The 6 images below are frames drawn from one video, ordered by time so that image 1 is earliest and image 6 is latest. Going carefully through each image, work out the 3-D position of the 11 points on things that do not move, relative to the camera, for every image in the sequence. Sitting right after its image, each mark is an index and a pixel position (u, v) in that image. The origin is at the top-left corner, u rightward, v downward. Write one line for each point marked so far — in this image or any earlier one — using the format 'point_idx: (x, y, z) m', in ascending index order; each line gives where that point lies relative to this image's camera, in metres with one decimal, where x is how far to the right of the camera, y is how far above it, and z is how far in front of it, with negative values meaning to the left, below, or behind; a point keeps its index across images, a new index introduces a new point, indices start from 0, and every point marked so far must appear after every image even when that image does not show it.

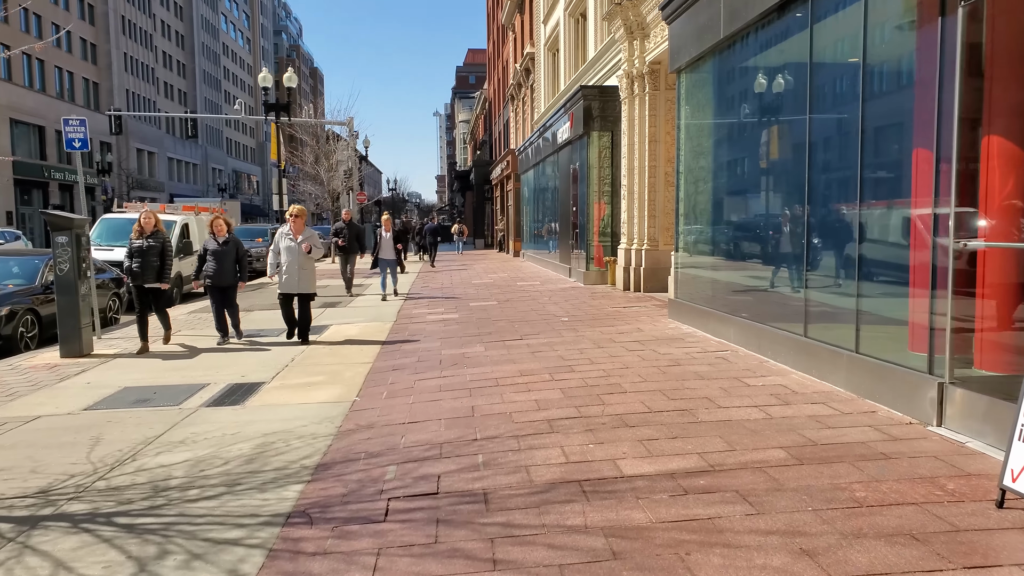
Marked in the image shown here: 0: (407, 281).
0: (-2.3, +0.1, +19.0) m
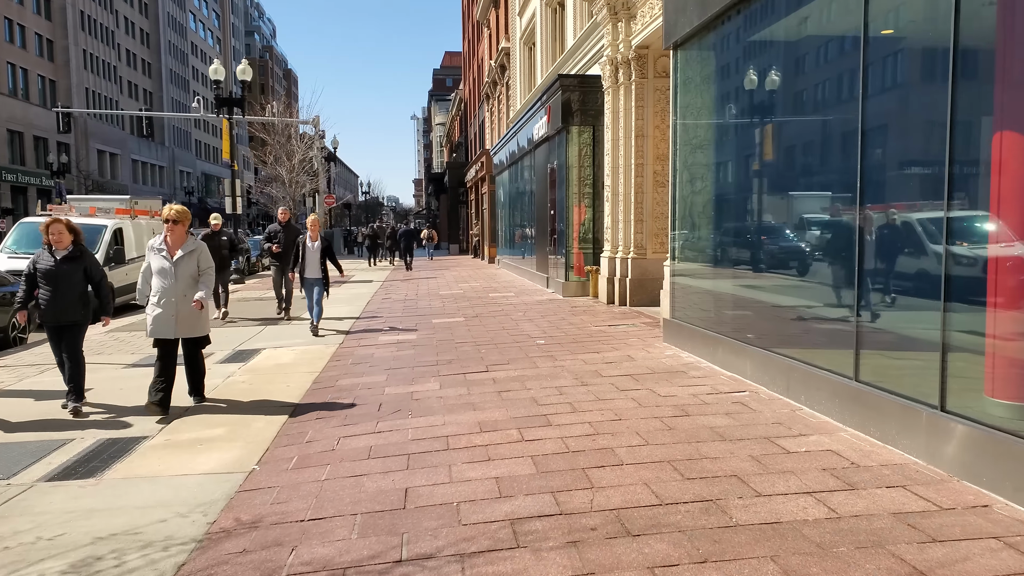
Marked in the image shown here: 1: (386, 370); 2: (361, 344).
0: (-2.9, -0.1, +17.3) m
1: (-1.1, -0.7, +7.6) m
2: (-1.7, -0.6, +9.5) m
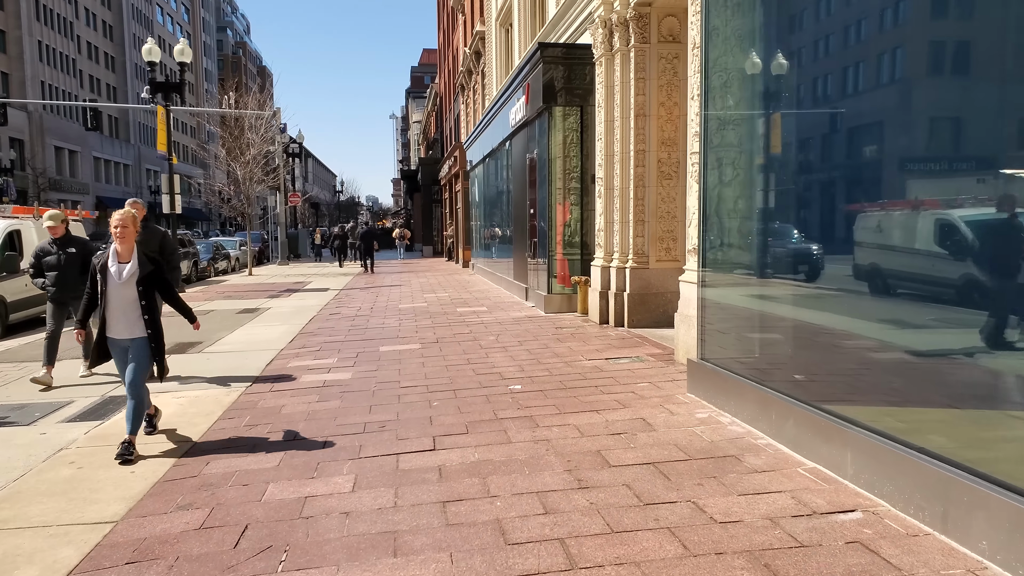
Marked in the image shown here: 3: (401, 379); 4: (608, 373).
0: (-3.4, -0.3, +14.9) m
1: (-1.4, -0.9, +5.2) m
2: (-2.0, -0.9, +7.0) m
3: (-0.9, -0.8, +7.2) m
4: (+0.8, -0.7, +6.9) m
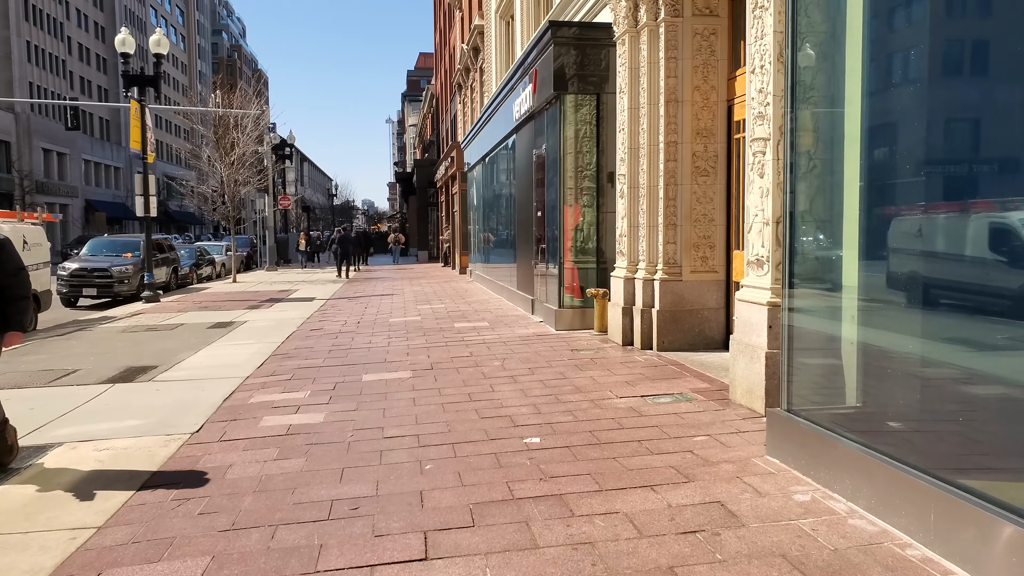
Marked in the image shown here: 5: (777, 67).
0: (-3.3, -0.5, +13.3) m
1: (-1.2, -1.1, +3.7) m
2: (-1.9, -1.0, +5.5) m
3: (-0.8, -0.9, +5.7) m
4: (+0.9, -0.8, +5.4) m
5: (+1.6, +1.4, +5.3) m
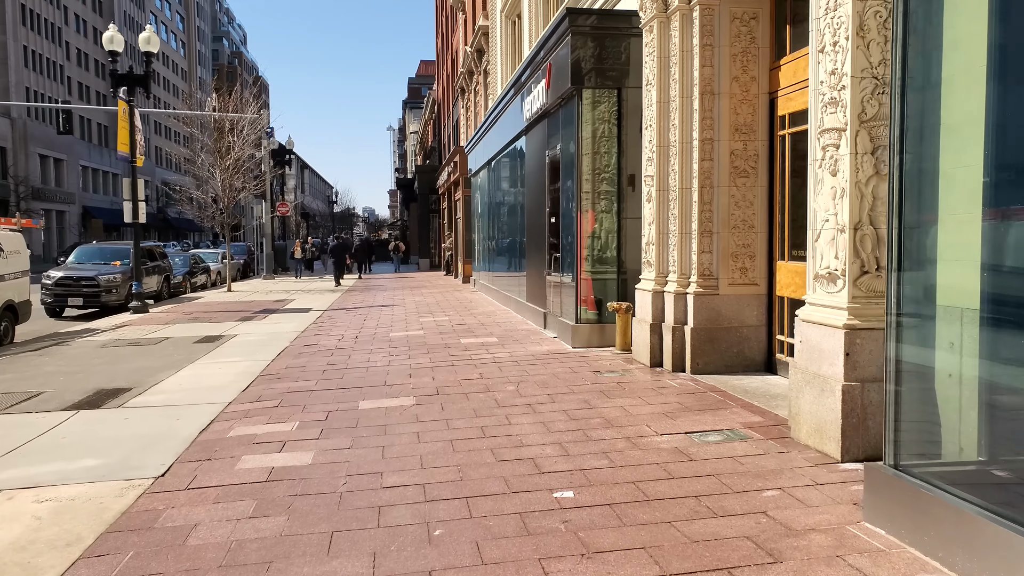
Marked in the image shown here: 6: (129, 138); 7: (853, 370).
0: (-3.2, -0.6, +12.4) m
1: (-1.1, -1.2, +2.8) m
2: (-1.7, -1.1, +4.6) m
3: (-0.7, -1.0, +4.8) m
4: (+1.0, -0.9, +4.5) m
5: (+1.8, +1.3, +4.4) m
6: (-7.9, +3.1, +17.7) m
7: (+1.8, -0.4, +4.4) m
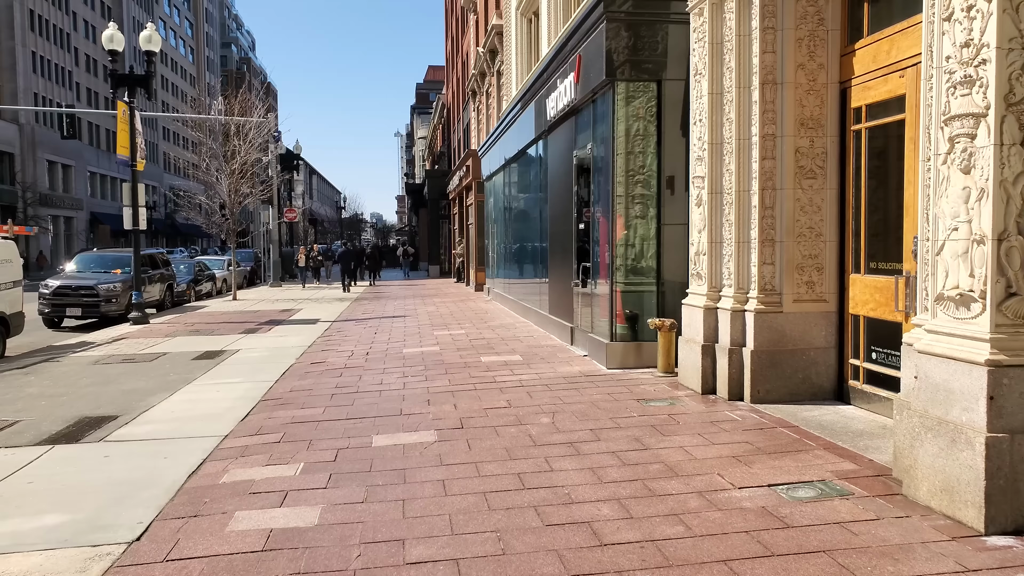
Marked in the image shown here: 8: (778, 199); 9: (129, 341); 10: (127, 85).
0: (-2.9, -0.8, +11.6) m
1: (-0.9, -1.3, +1.9) m
2: (-1.5, -1.2, +3.7) m
3: (-0.5, -1.1, +3.9) m
4: (+1.2, -1.0, +3.6) m
5: (+2.0, +1.2, +3.5) m
6: (-7.5, +2.9, +16.9) m
7: (+2.0, -0.5, +3.5) m
8: (+2.0, +0.7, +6.4) m
9: (-6.1, -0.8, +13.6) m
10: (-7.8, +4.1, +17.3) m
